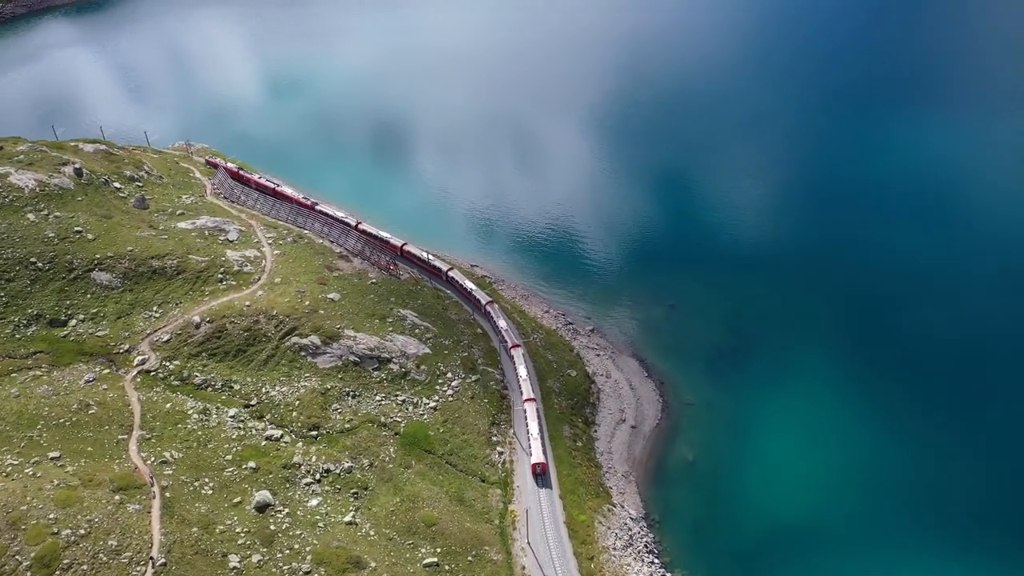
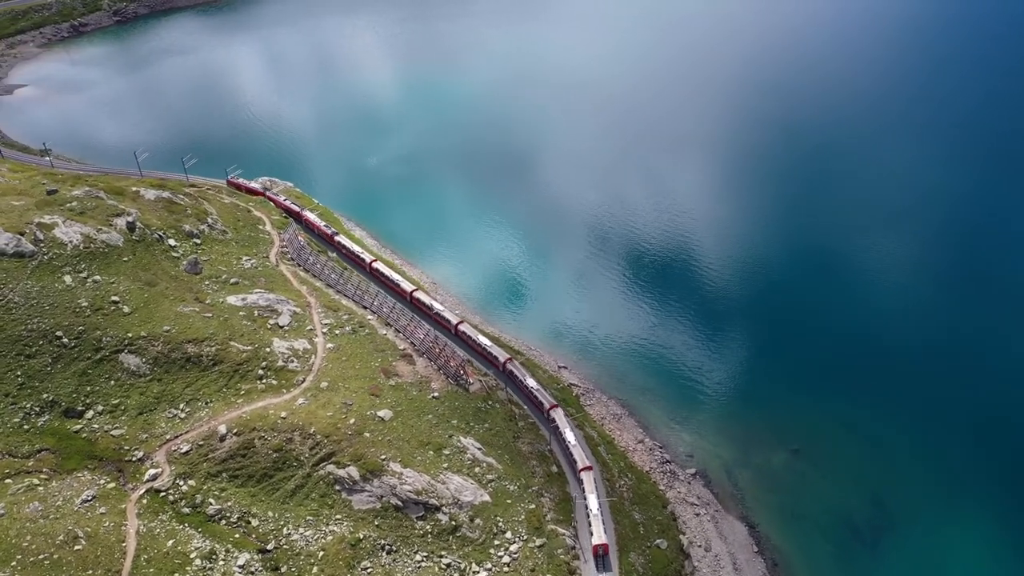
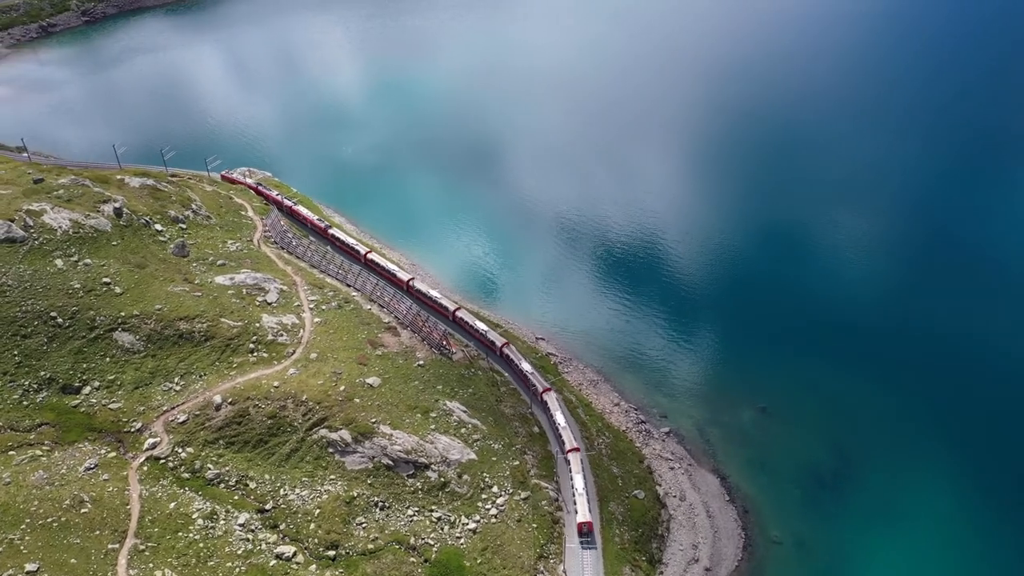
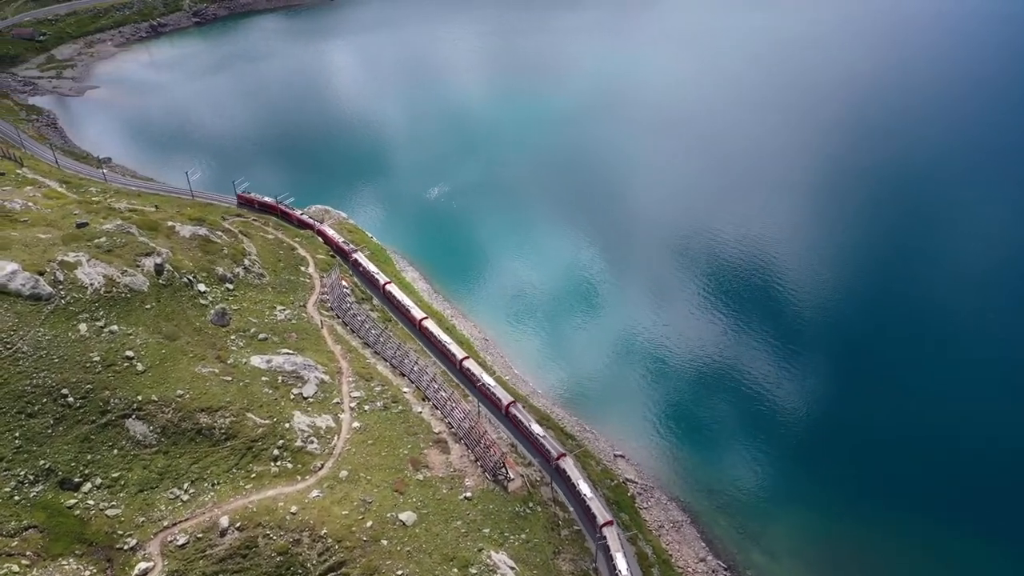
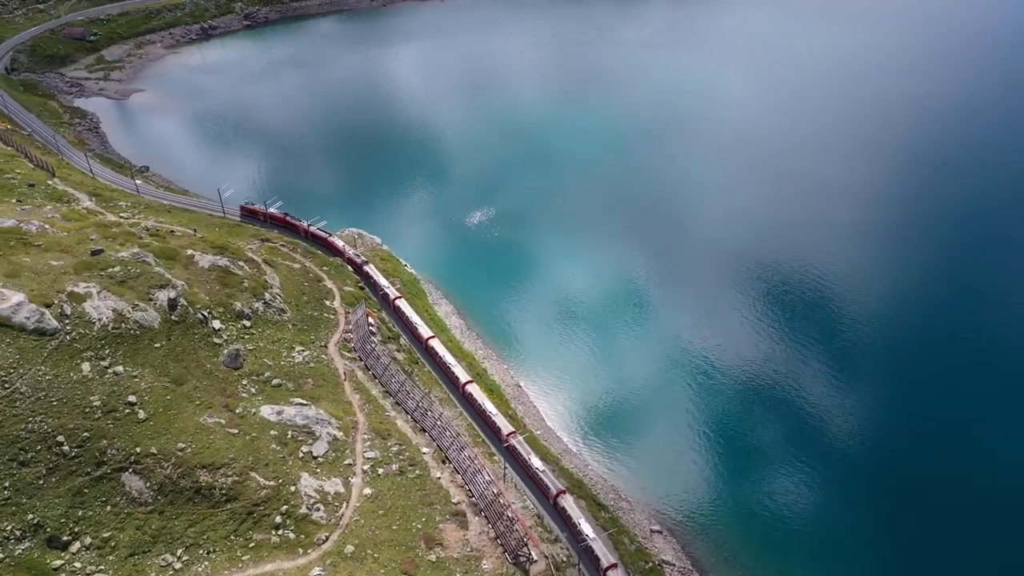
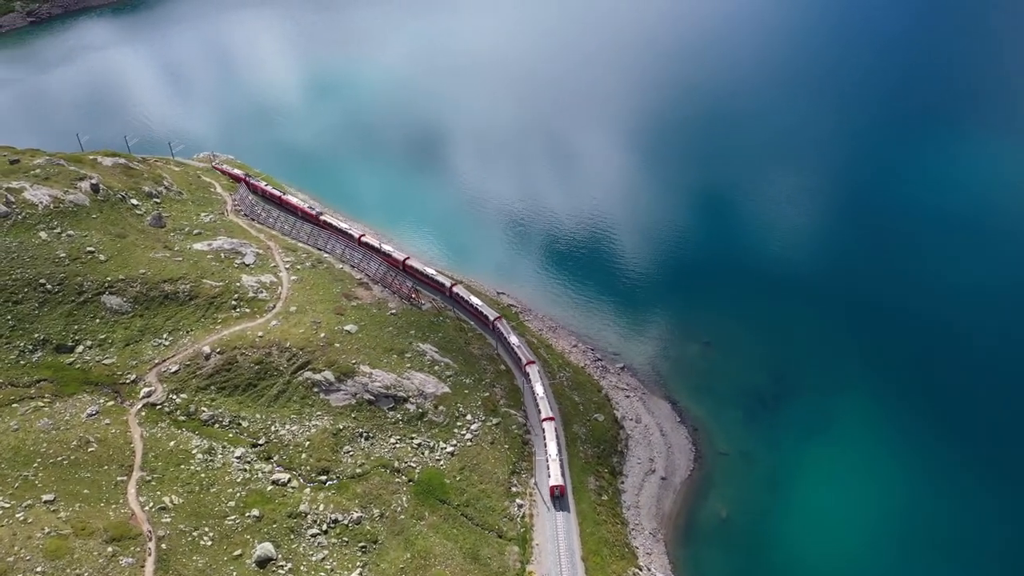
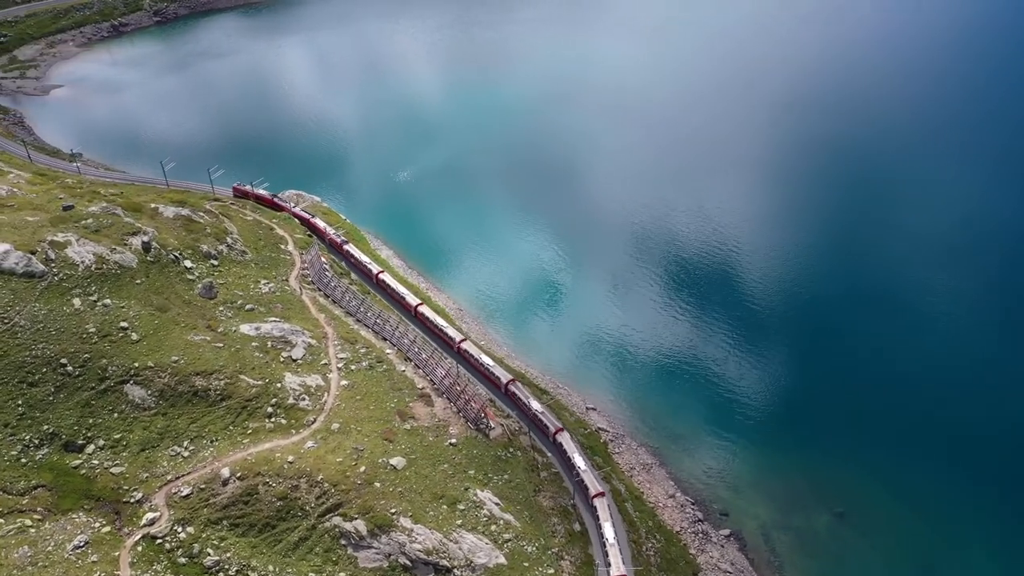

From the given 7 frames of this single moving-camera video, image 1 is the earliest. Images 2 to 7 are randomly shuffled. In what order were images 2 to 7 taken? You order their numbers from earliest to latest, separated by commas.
6, 3, 2, 7, 4, 5
